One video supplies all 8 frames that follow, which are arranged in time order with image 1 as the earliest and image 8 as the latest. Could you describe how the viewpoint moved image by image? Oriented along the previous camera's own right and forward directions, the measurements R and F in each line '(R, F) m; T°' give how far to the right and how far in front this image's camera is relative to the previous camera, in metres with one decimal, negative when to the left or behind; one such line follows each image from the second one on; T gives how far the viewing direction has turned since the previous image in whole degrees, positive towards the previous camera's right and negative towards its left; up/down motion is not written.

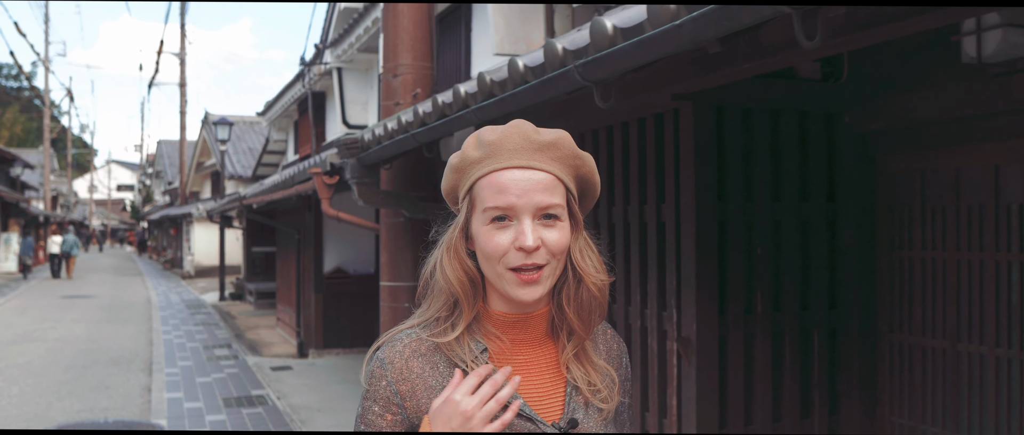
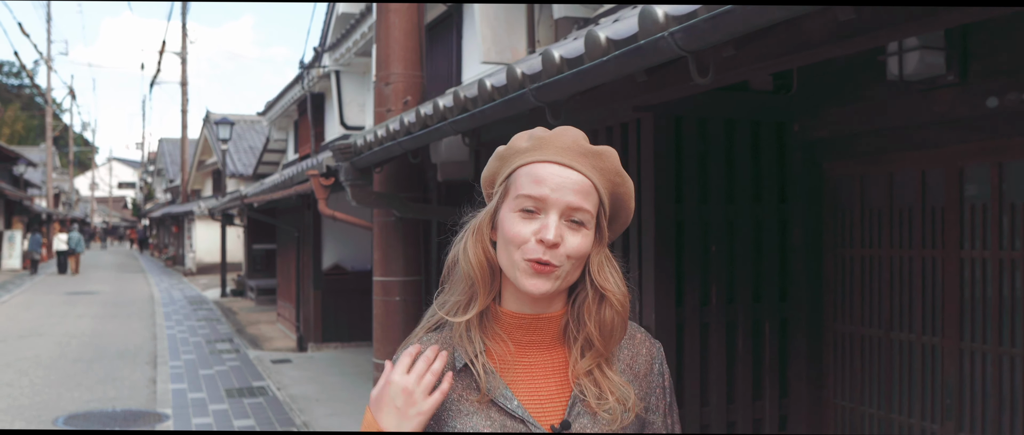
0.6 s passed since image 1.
(+0.1, -0.4) m; 0°
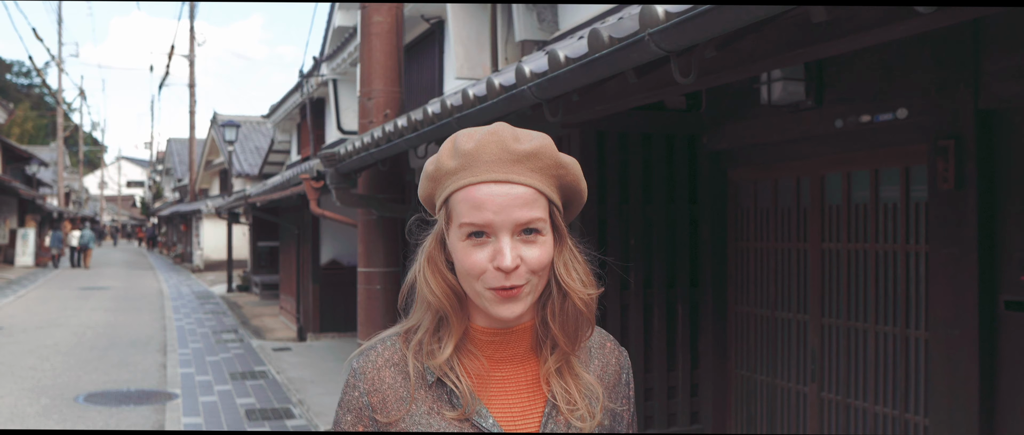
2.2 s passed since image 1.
(+0.3, -0.8) m; 0°
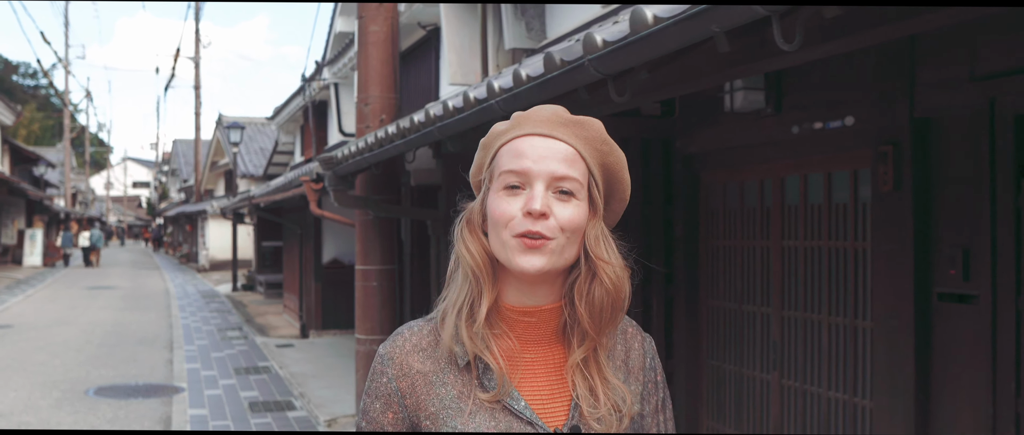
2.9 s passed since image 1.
(+0.1, -0.3) m; 0°
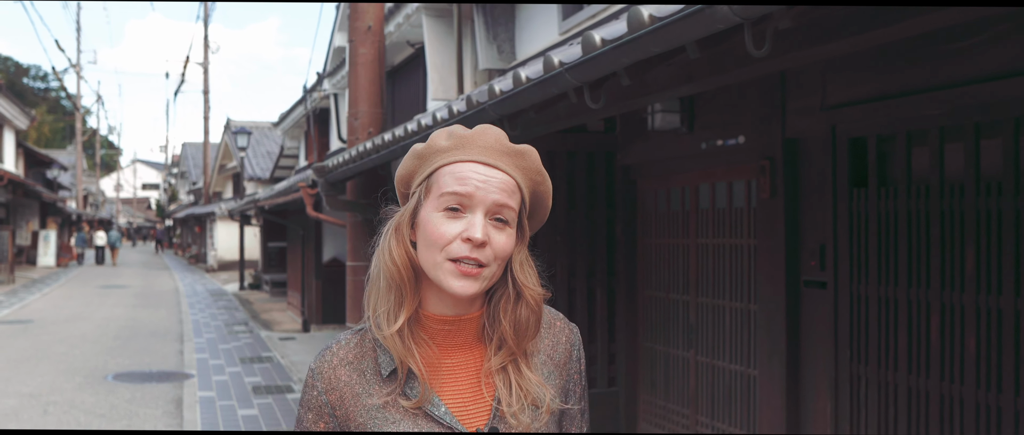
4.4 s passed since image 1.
(+0.3, -0.8) m; 0°
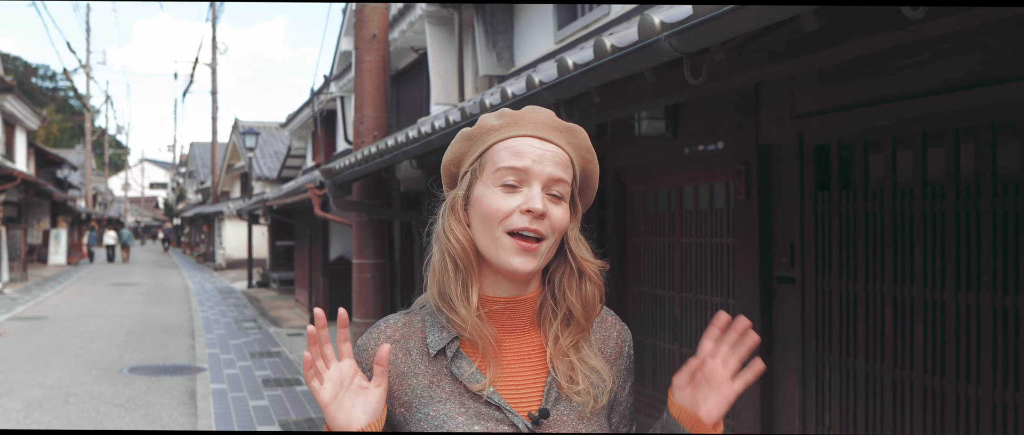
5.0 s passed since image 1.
(+0.1, -0.3) m; 0°
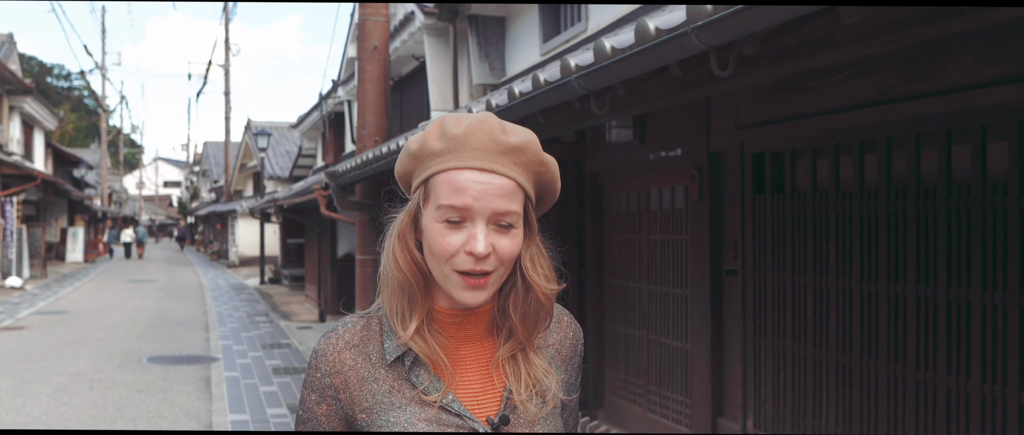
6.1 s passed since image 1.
(+0.2, -0.6) m; -1°
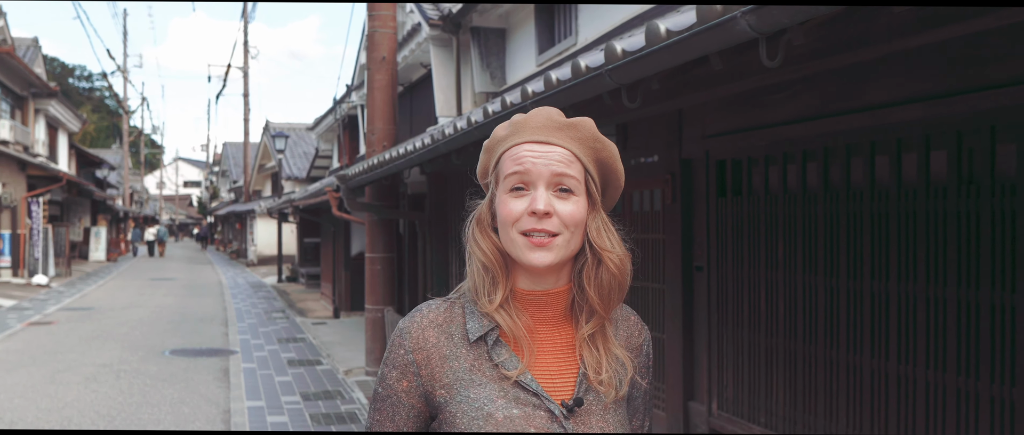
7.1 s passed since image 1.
(+0.2, -0.5) m; -1°
